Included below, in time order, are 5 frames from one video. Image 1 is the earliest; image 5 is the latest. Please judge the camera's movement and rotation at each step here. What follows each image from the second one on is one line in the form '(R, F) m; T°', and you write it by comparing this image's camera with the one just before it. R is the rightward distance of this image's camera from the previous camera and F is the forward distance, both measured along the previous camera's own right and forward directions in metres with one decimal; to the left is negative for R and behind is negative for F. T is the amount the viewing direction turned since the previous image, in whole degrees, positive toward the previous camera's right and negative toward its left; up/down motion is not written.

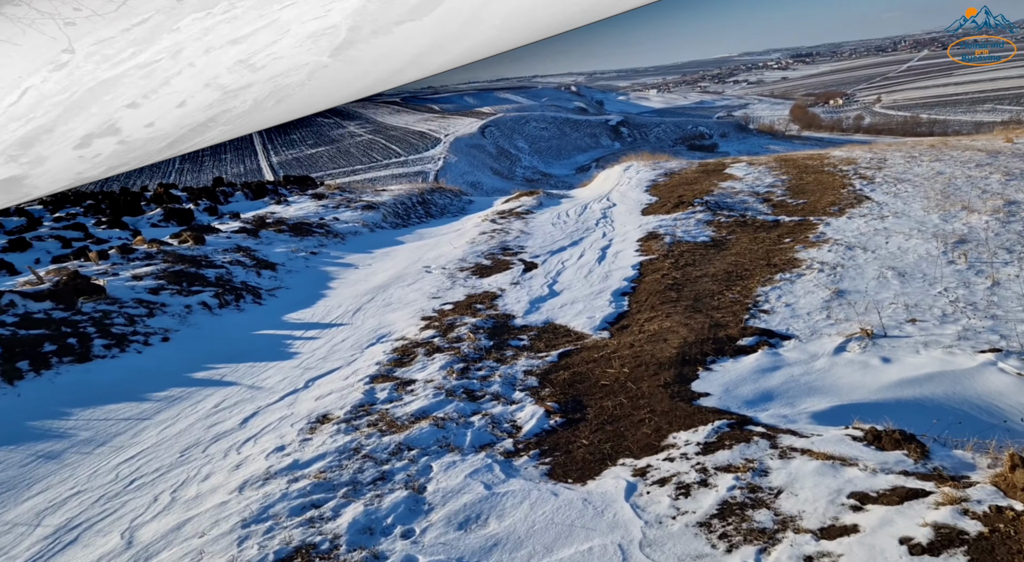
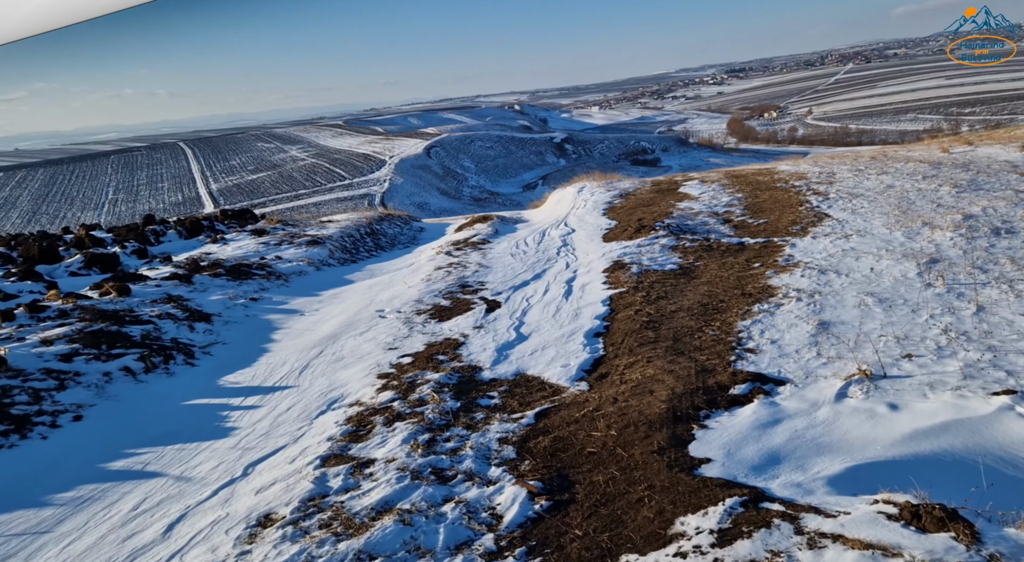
(-0.1, +0.8) m; +4°
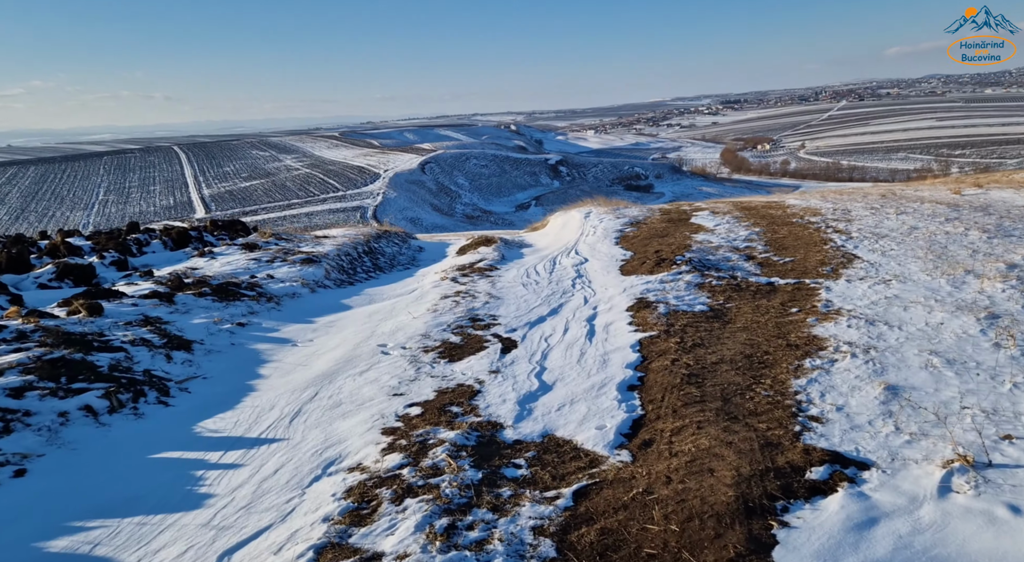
(-0.5, +1.1) m; +1°
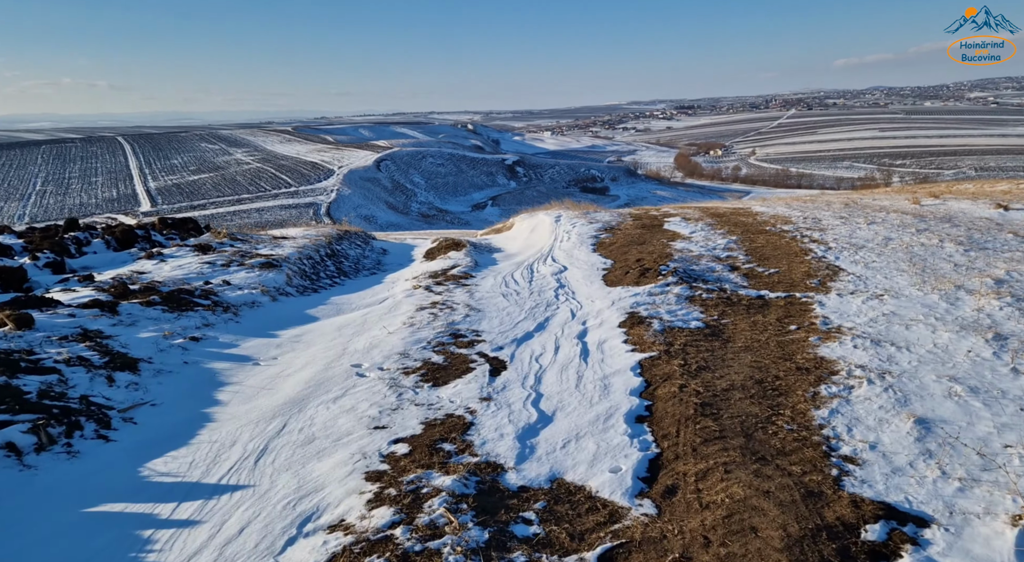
(-0.5, +0.9) m; +4°
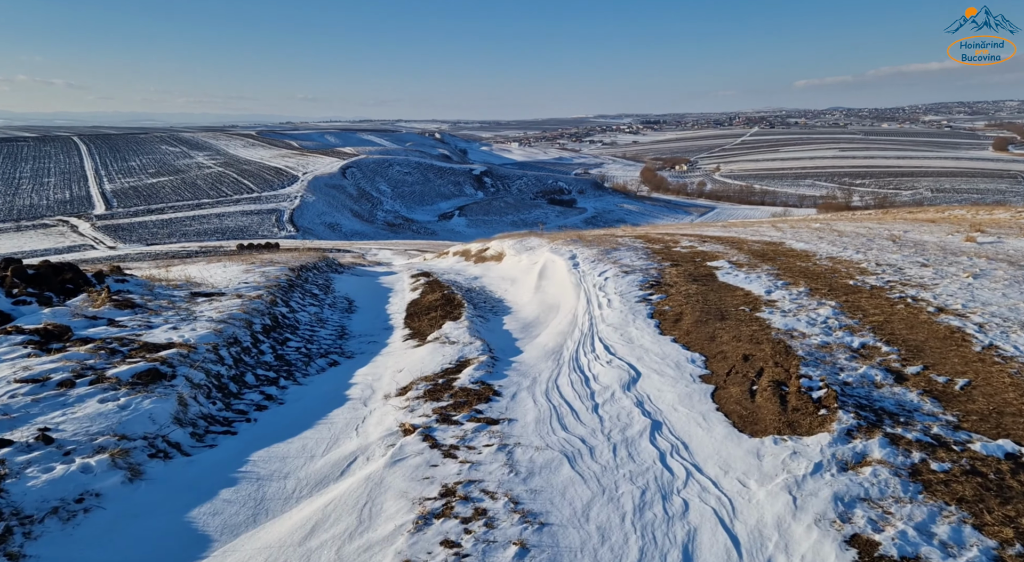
(-1.2, +5.9) m; +3°
